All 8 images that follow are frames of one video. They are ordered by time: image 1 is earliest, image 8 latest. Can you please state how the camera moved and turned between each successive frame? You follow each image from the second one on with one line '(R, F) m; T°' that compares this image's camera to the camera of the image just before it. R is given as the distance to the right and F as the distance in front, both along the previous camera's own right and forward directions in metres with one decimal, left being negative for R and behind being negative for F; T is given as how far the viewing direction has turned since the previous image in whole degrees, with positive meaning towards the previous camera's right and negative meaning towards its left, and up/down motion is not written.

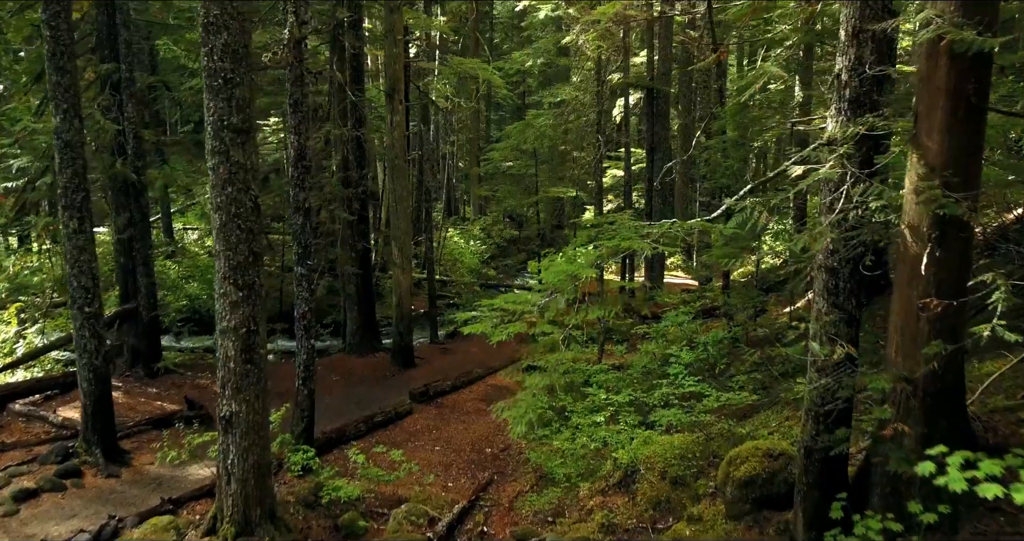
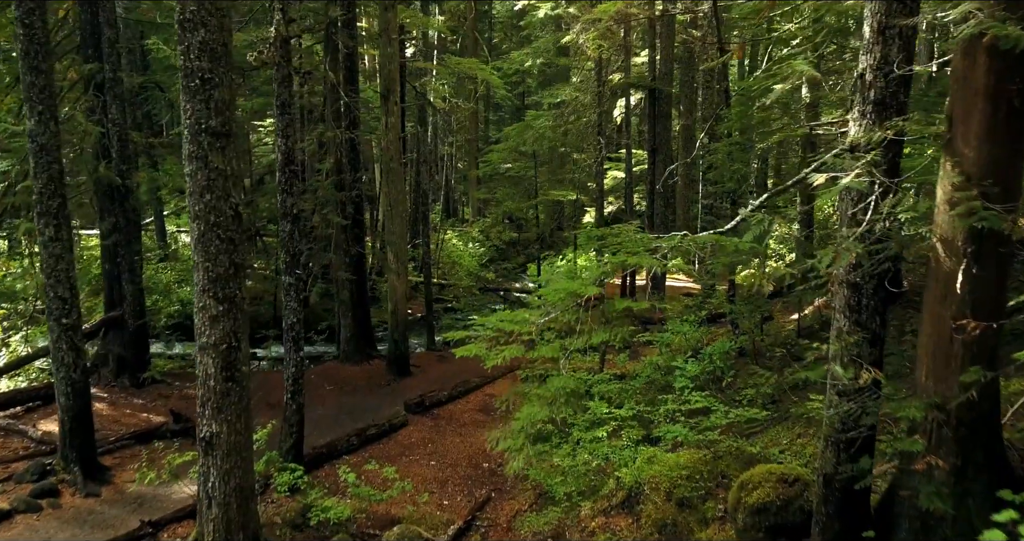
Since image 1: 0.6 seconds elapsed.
(0.0, +0.3) m; 0°
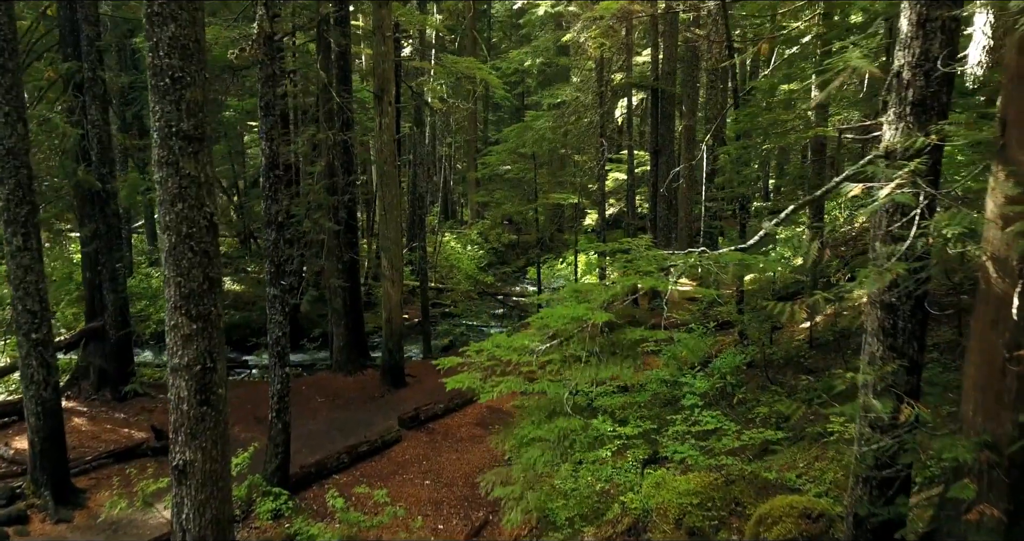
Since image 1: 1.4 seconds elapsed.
(0.0, +0.4) m; 0°
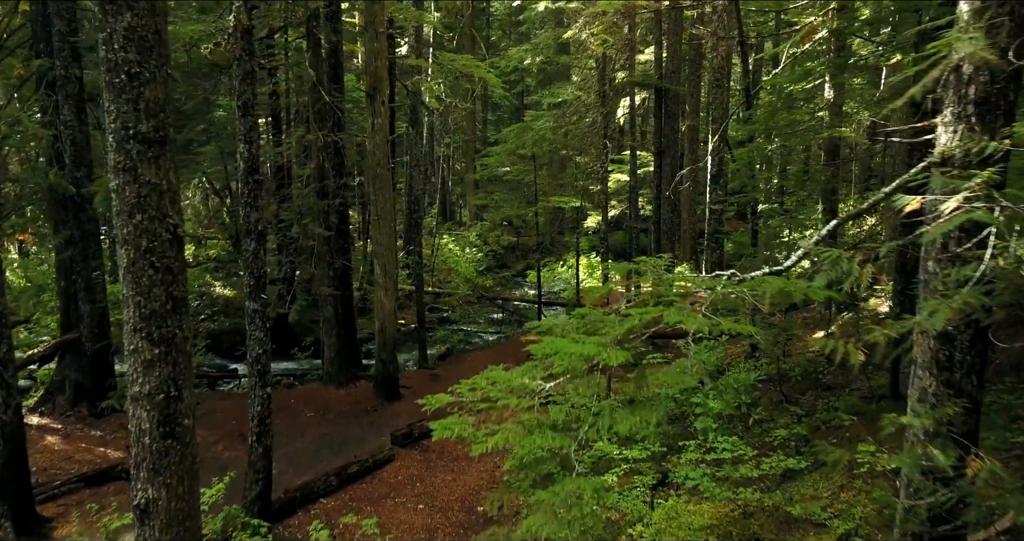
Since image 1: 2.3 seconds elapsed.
(0.0, +0.5) m; 0°
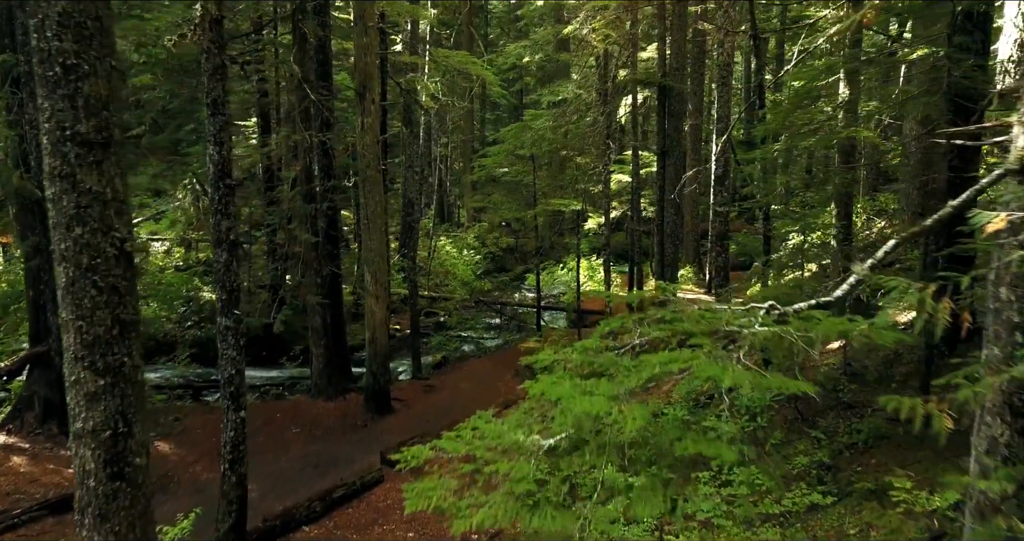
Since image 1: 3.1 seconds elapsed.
(0.0, +0.6) m; 0°
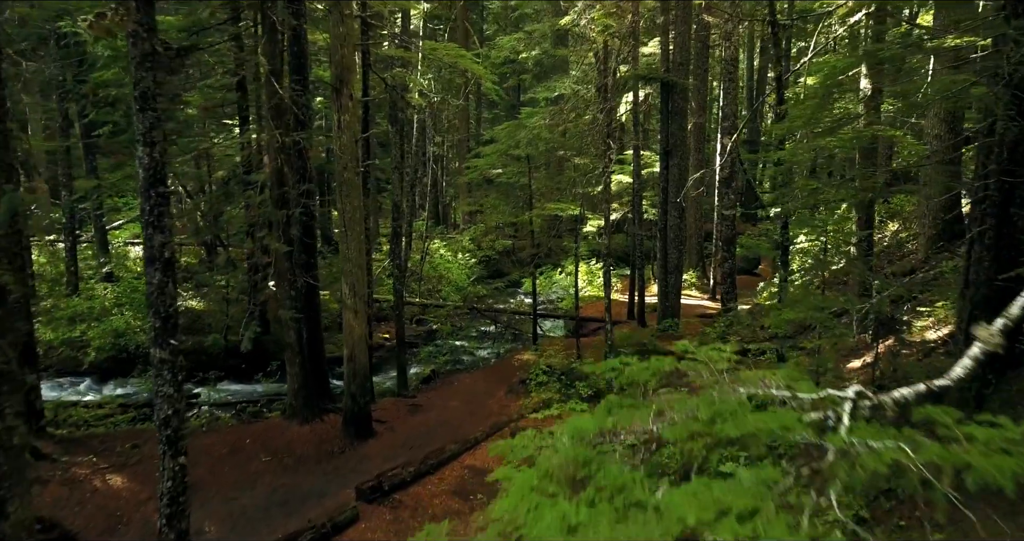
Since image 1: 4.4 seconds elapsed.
(+0.1, +0.9) m; 0°
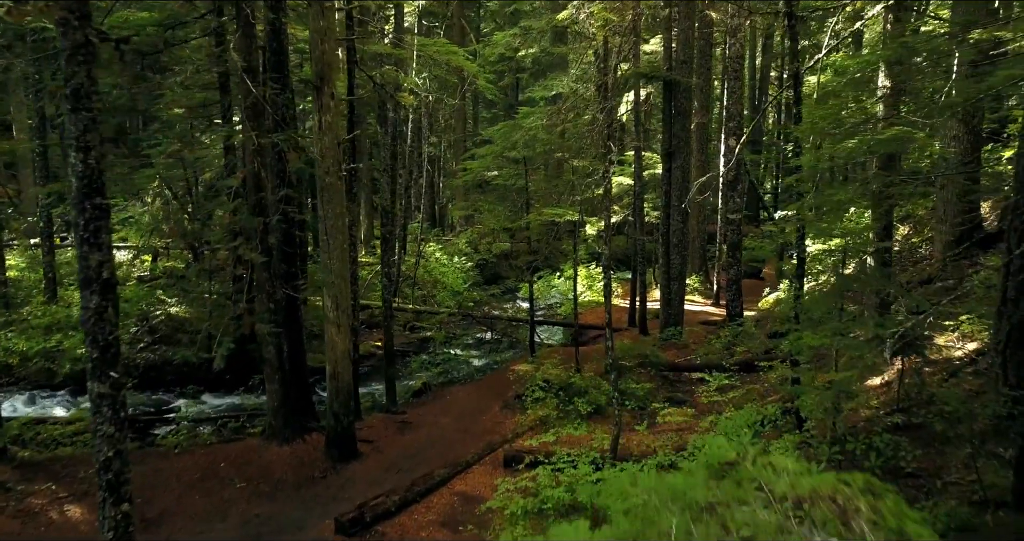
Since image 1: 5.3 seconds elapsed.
(+0.1, +0.6) m; 0°
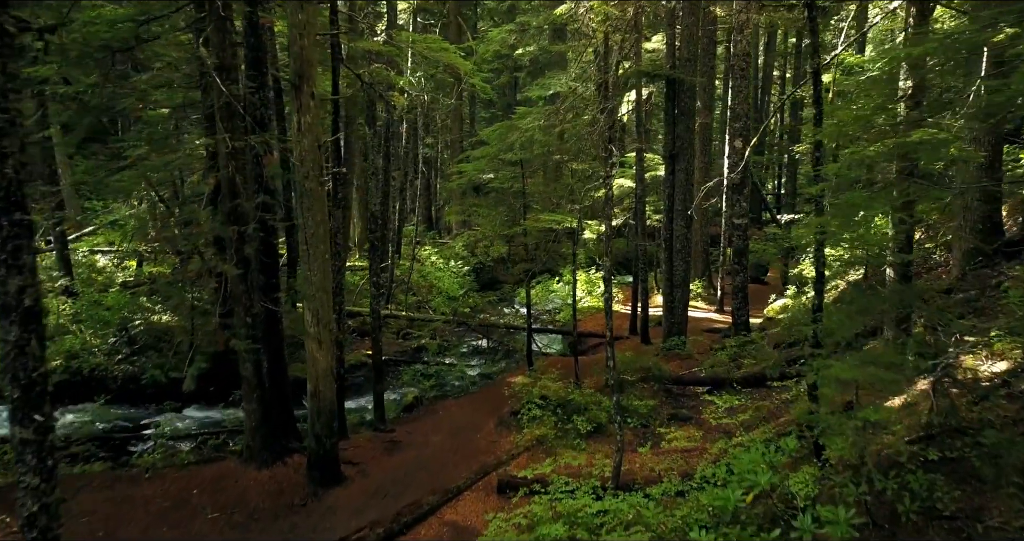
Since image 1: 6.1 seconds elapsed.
(+0.1, +0.6) m; 0°
